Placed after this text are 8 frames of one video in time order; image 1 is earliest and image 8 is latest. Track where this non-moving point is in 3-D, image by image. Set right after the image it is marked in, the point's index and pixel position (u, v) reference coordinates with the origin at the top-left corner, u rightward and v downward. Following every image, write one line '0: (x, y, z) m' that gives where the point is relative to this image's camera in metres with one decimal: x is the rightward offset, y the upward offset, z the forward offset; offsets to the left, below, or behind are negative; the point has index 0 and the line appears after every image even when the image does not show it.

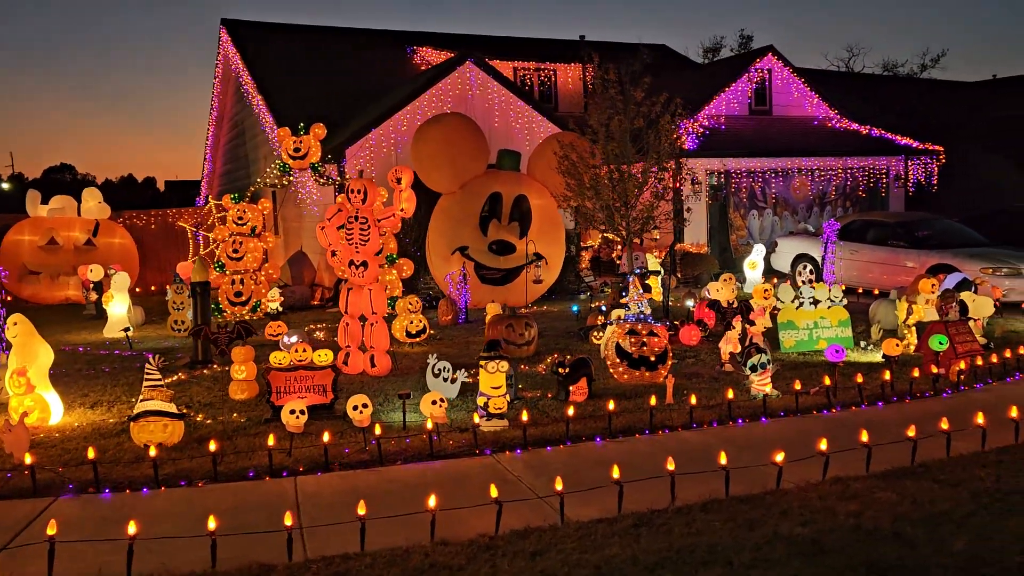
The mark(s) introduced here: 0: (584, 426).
0: (+0.5, -1.0, +6.3) m
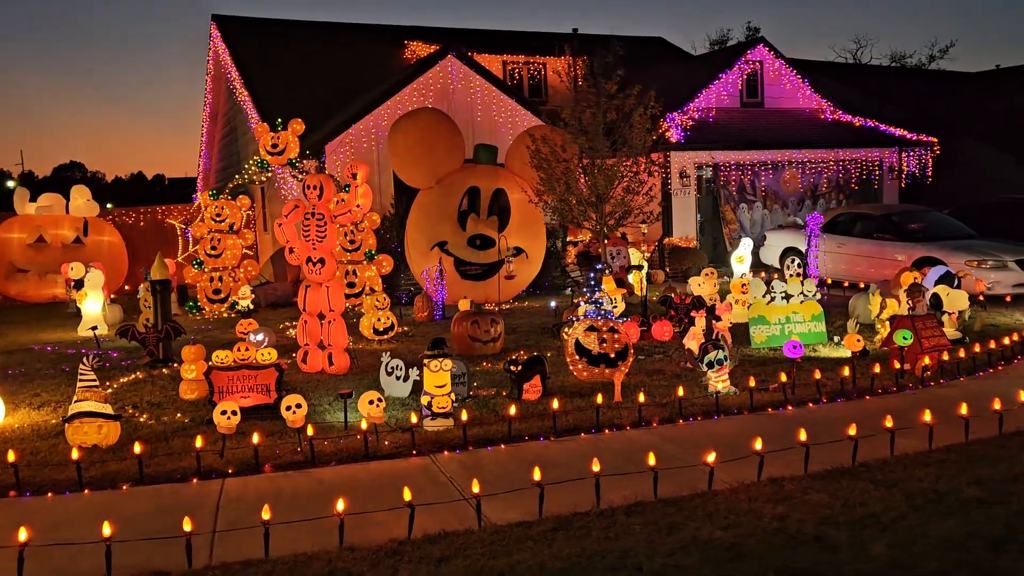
0: (+0.1, -1.0, +6.2) m
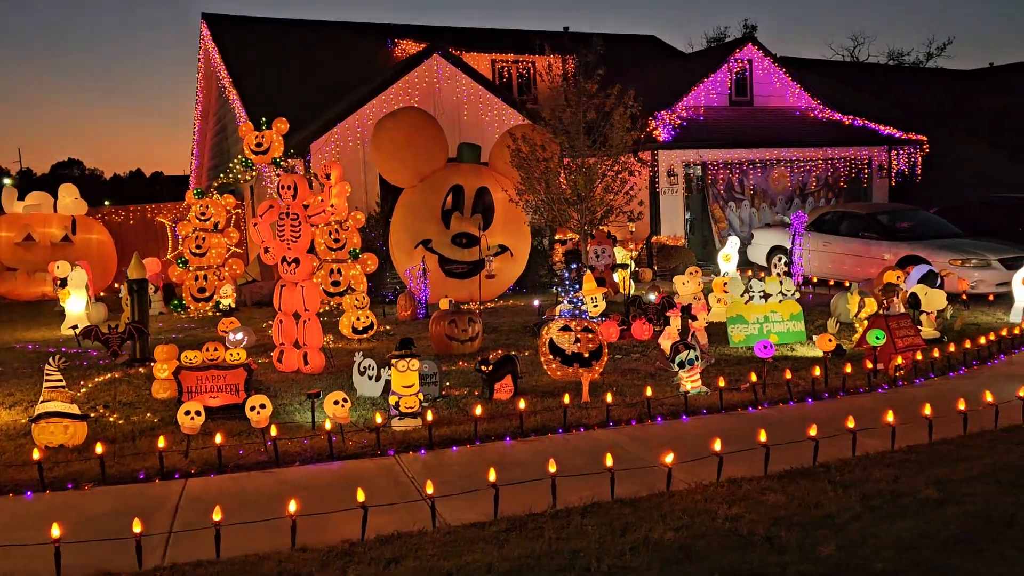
0: (-0.1, -1.0, +6.2) m
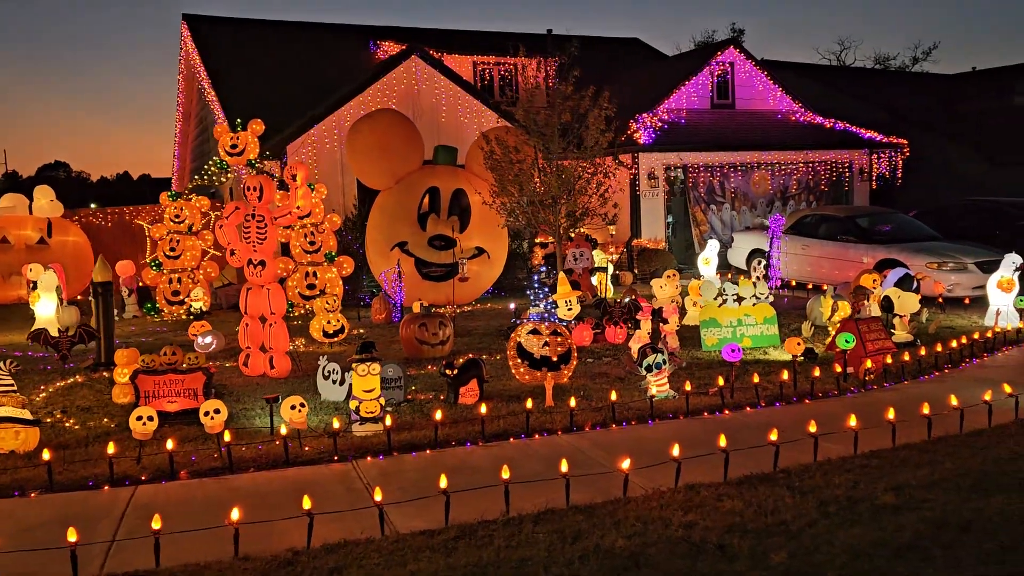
0: (-0.4, -1.0, +6.1) m
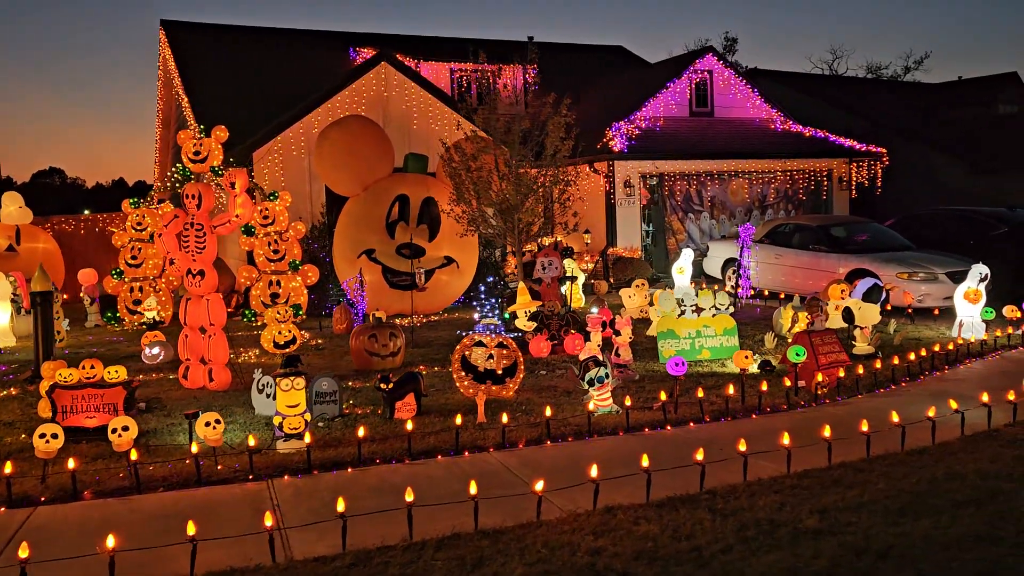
0: (-0.9, -1.1, +5.9) m
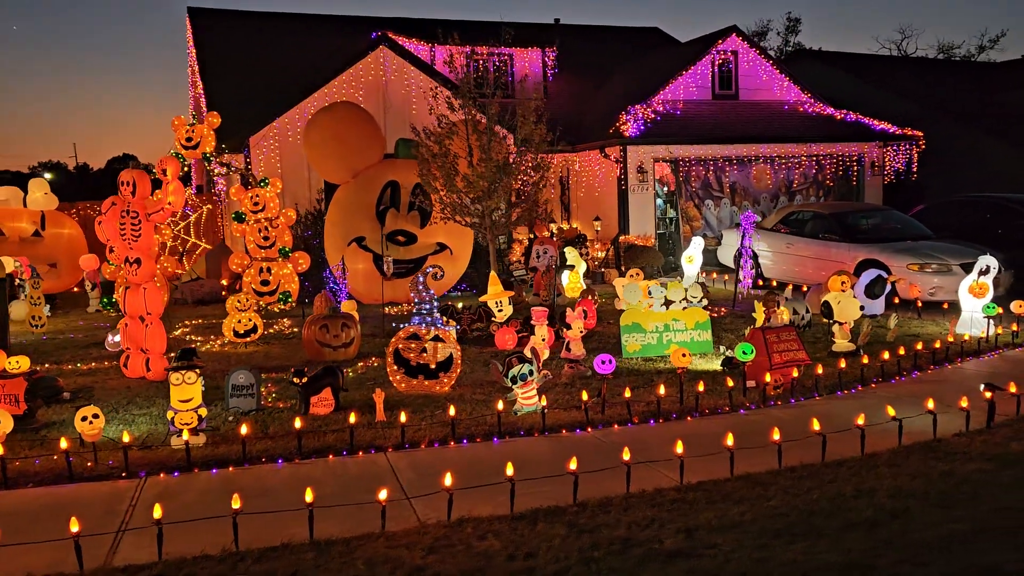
0: (-1.6, -1.0, +5.7) m
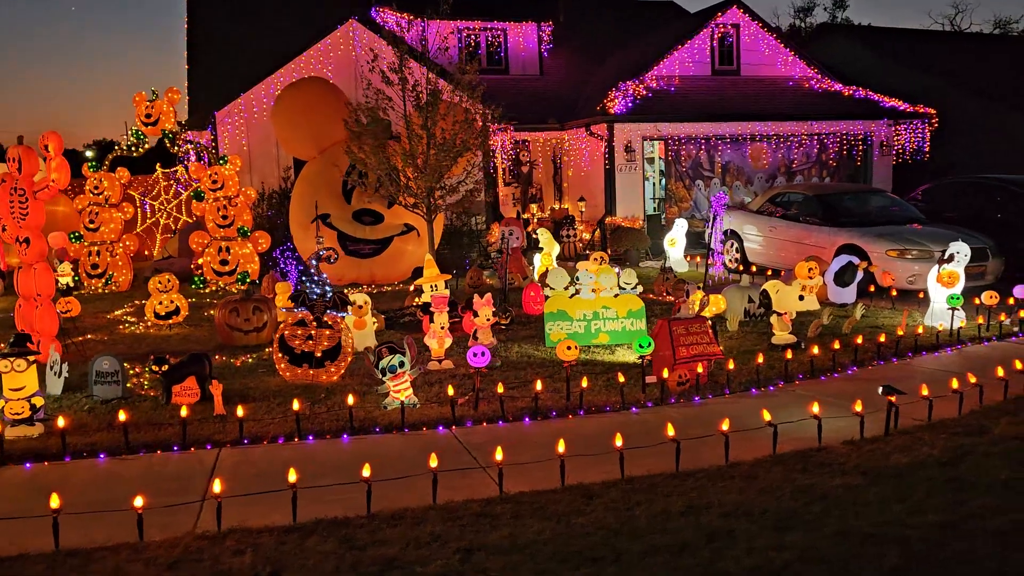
0: (-2.6, -0.9, +5.4) m
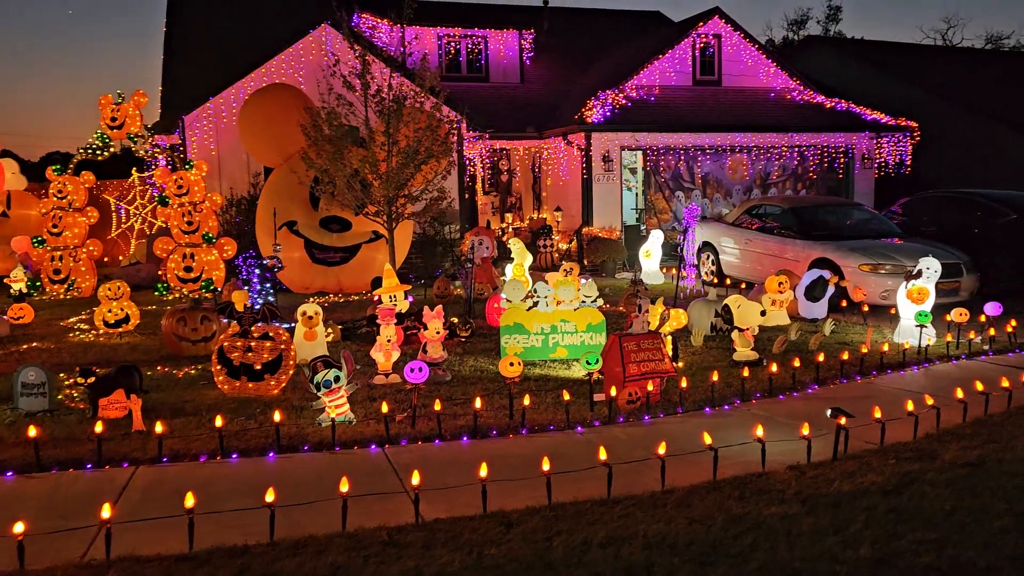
0: (-3.0, -1.0, +5.1) m
